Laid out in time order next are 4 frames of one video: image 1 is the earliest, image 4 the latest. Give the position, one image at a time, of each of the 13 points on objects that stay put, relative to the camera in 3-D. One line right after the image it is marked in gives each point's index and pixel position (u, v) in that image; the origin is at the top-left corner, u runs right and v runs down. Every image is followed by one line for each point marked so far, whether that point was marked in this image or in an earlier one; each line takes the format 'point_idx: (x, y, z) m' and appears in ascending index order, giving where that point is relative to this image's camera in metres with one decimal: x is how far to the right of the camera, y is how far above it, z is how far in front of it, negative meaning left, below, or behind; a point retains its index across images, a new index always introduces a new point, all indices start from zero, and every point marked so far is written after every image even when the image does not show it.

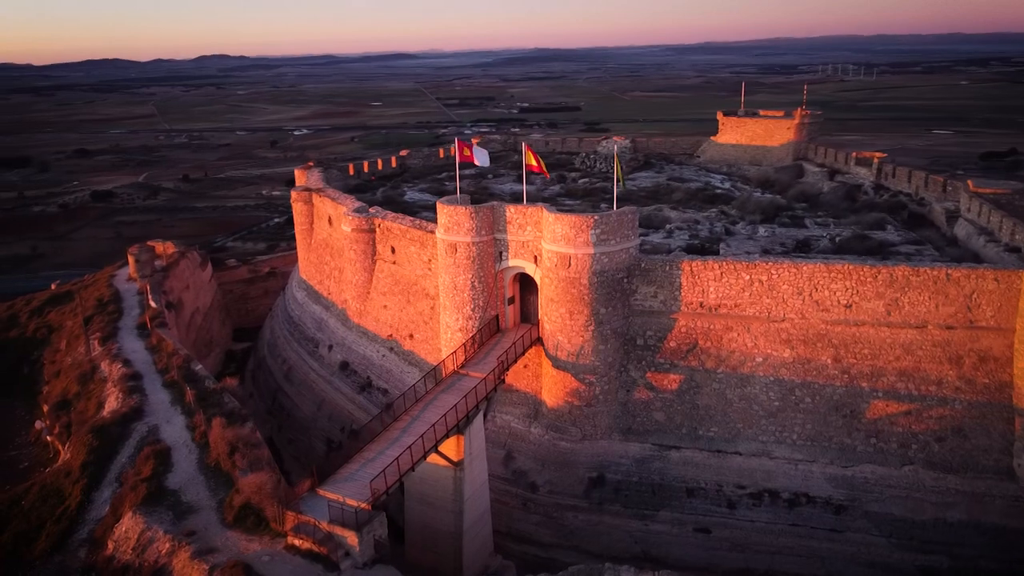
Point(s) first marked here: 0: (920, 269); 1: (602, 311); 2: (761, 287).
0: (+6.8, +0.3, +13.3) m
1: (+1.6, -0.4, +14.2) m
2: (+4.3, 0.0, +14.0) m
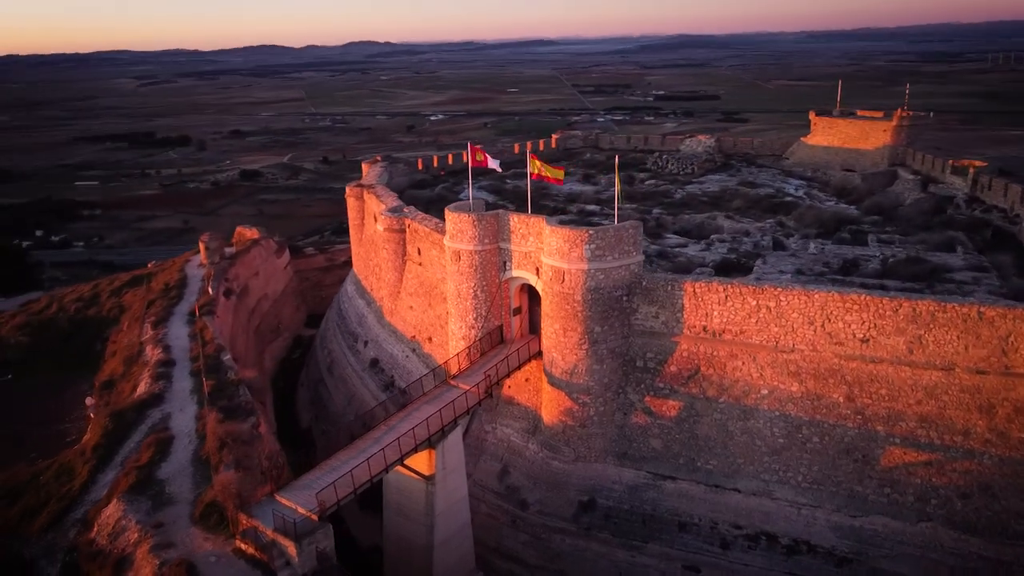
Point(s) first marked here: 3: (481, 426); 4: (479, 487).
0: (+6.4, -0.3, +11.9) m
1: (+1.4, -0.7, +13.6) m
2: (+4.1, -0.4, +12.9) m
3: (-0.6, -2.7, +15.7) m
4: (-0.6, -3.8, +15.3) m
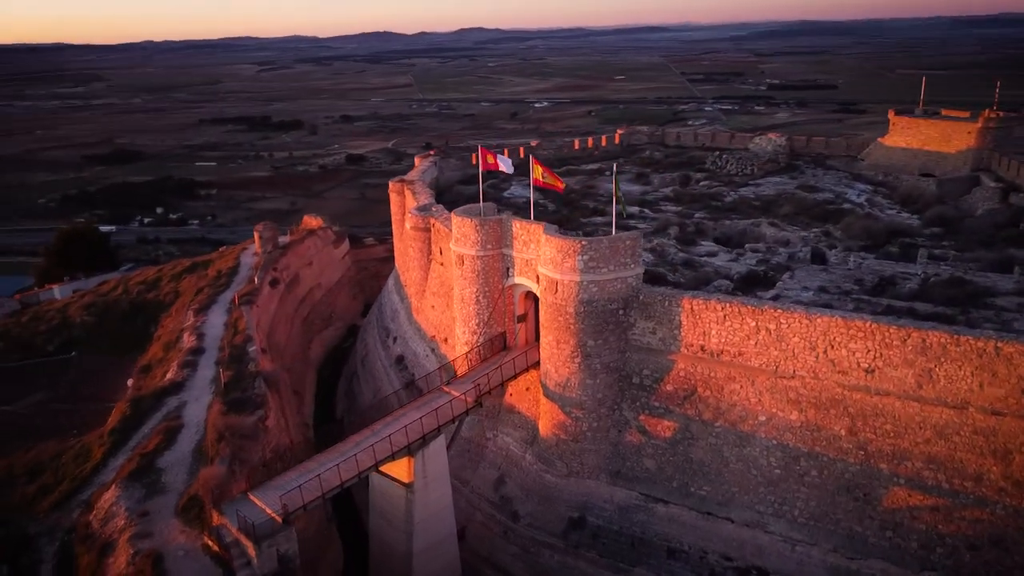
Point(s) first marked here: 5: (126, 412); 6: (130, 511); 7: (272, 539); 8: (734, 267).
0: (+6.0, -0.7, +10.8) m
1: (+1.3, -0.9, +13.1) m
2: (+3.9, -0.7, +12.1) m
3: (-0.6, -2.8, +15.5) m
4: (-0.7, -3.9, +15.1) m
5: (-7.7, -2.5, +16.0) m
6: (-5.9, -3.5, +12.5) m
7: (-3.3, -3.4, +11.0) m
8: (+4.6, +0.4, +16.7) m
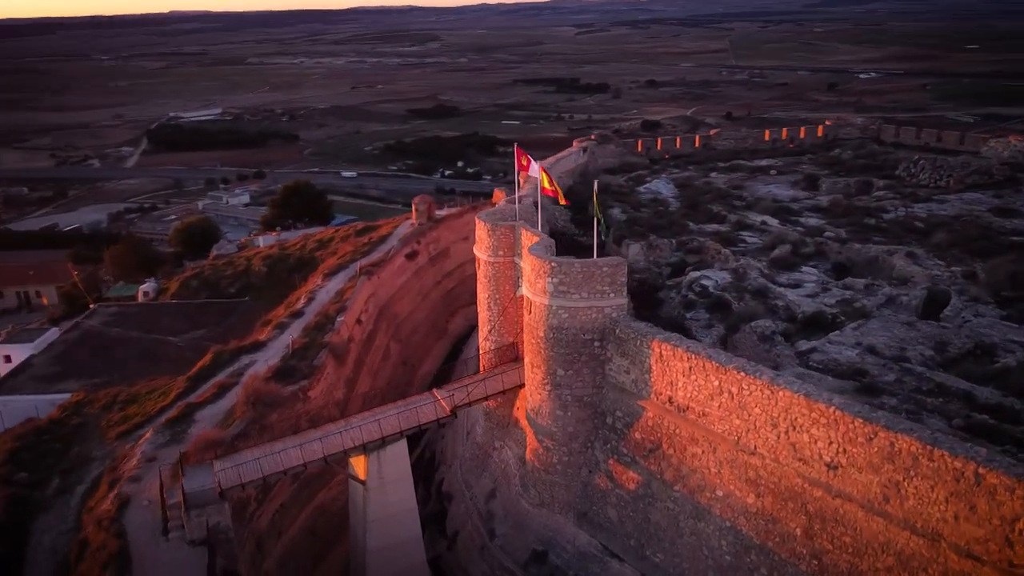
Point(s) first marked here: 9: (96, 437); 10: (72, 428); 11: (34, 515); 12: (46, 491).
0: (+4.4, -1.7, +8.3) m
1: (+0.7, -1.3, +12.1) m
2: (+2.8, -1.5, +10.3) m
3: (-0.4, -2.9, +15.1) m
4: (-0.7, -4.0, +14.8) m
5: (-6.8, -1.6, +18.0) m
6: (-6.5, -2.9, +14.2) m
7: (-4.6, -3.3, +11.8) m
8: (+5.2, -0.3, +14.3) m
9: (-8.4, -3.0, +16.2) m
10: (-9.1, -2.9, +16.6) m
11: (-8.2, -3.9, +13.7) m
12: (-8.3, -3.6, +14.4) m
